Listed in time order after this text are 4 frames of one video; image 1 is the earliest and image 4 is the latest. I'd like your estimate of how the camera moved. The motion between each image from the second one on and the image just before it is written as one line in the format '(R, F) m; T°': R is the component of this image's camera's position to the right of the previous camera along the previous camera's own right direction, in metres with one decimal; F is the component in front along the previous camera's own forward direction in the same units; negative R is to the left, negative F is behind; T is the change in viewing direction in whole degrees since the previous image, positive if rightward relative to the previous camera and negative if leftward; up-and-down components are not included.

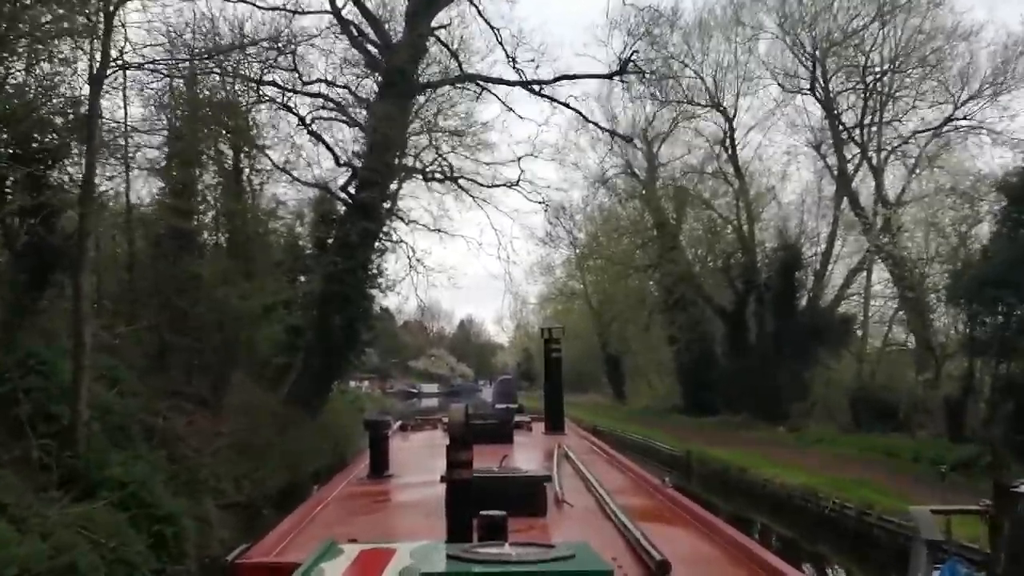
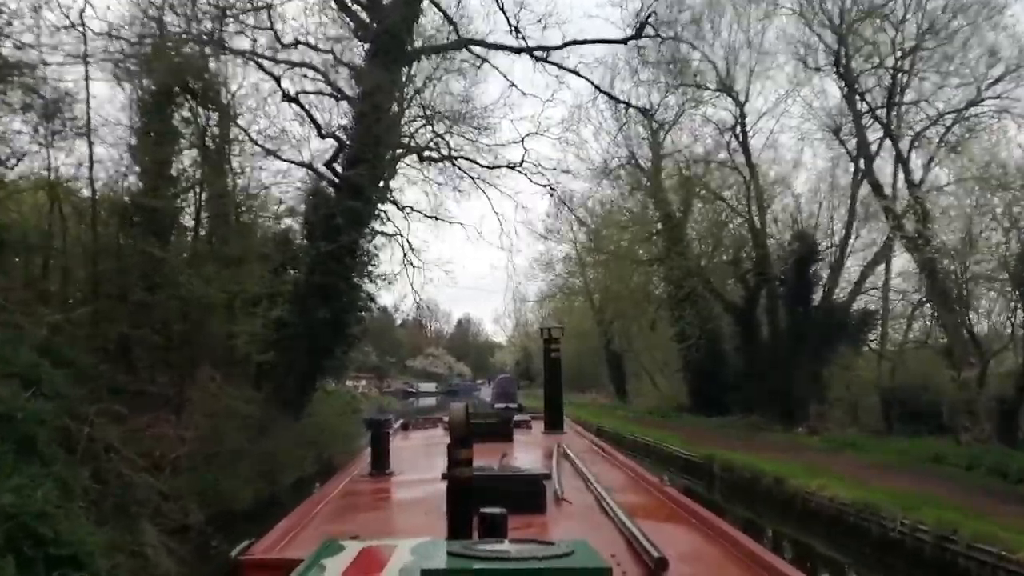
(-0.1, +1.2) m; 0°
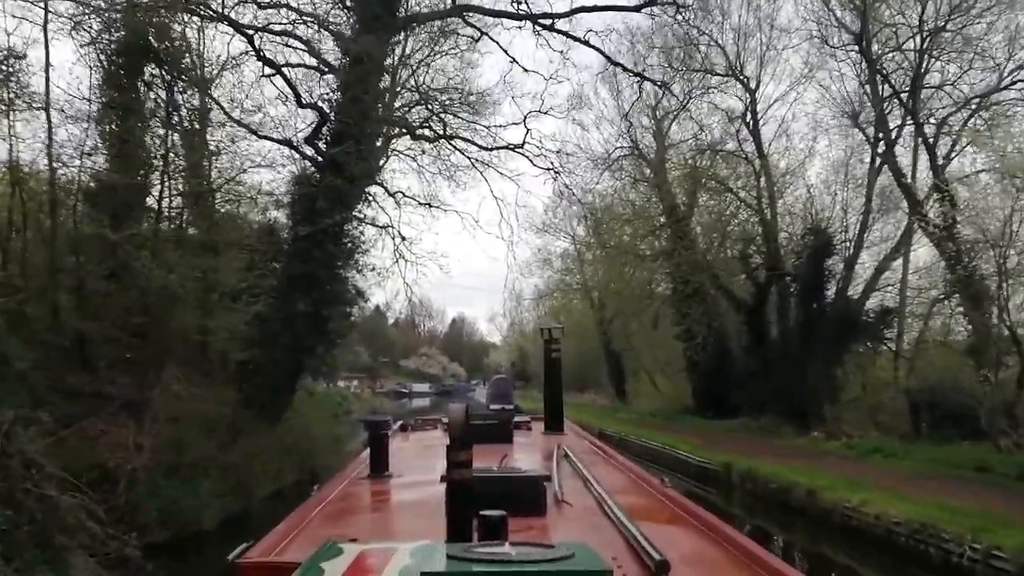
(-0.1, +0.9) m; 0°
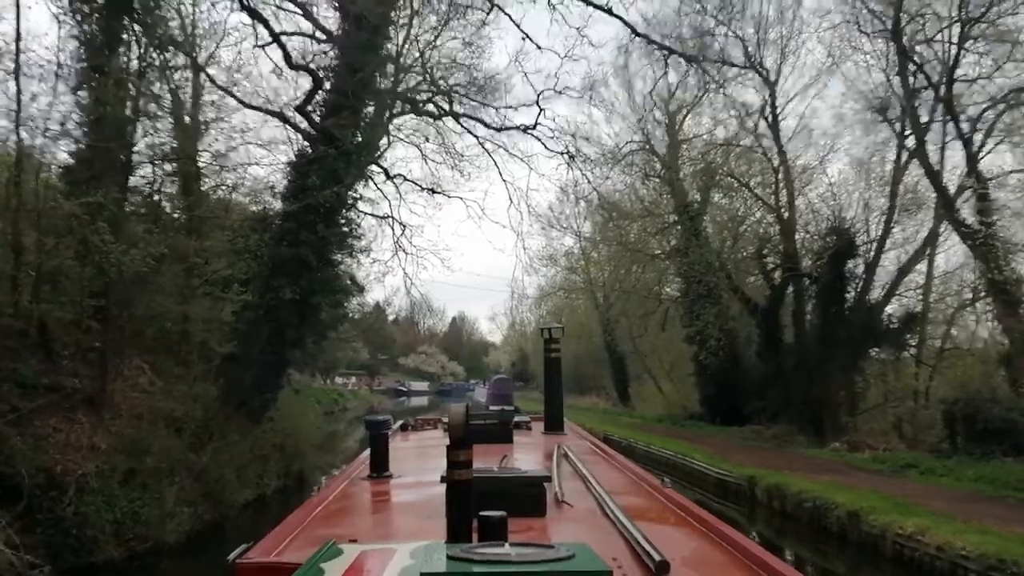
(-0.1, +0.9) m; 0°
